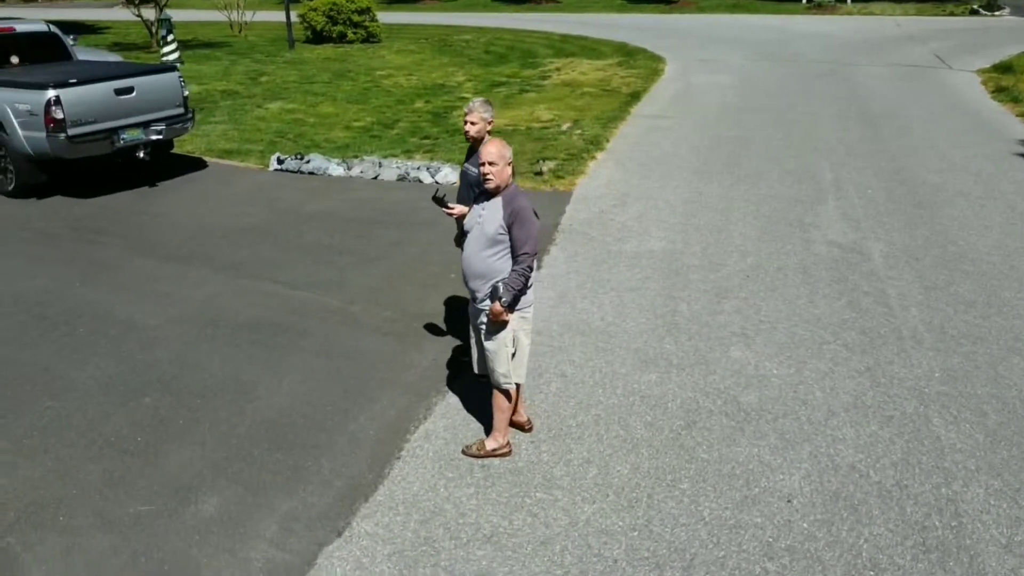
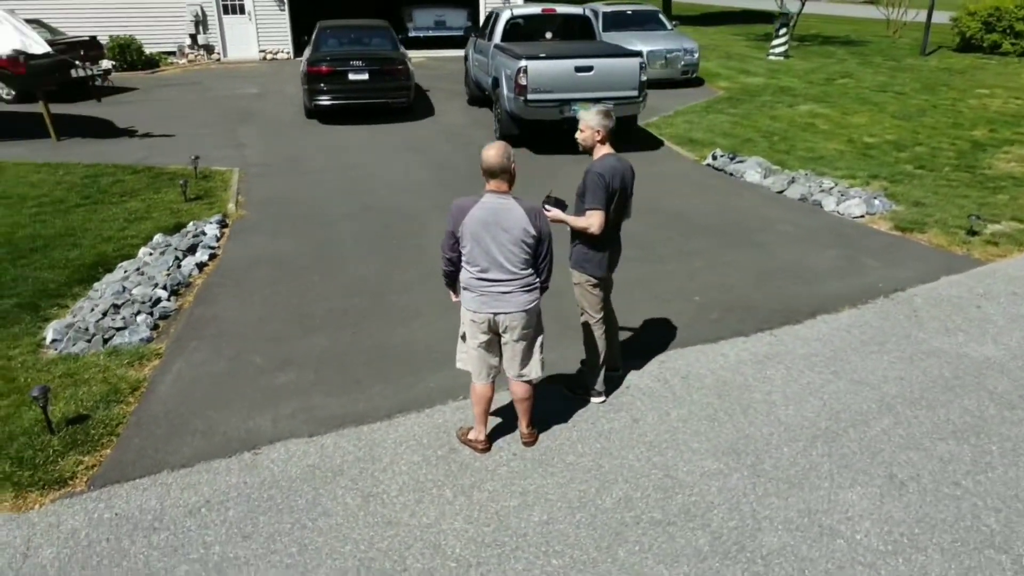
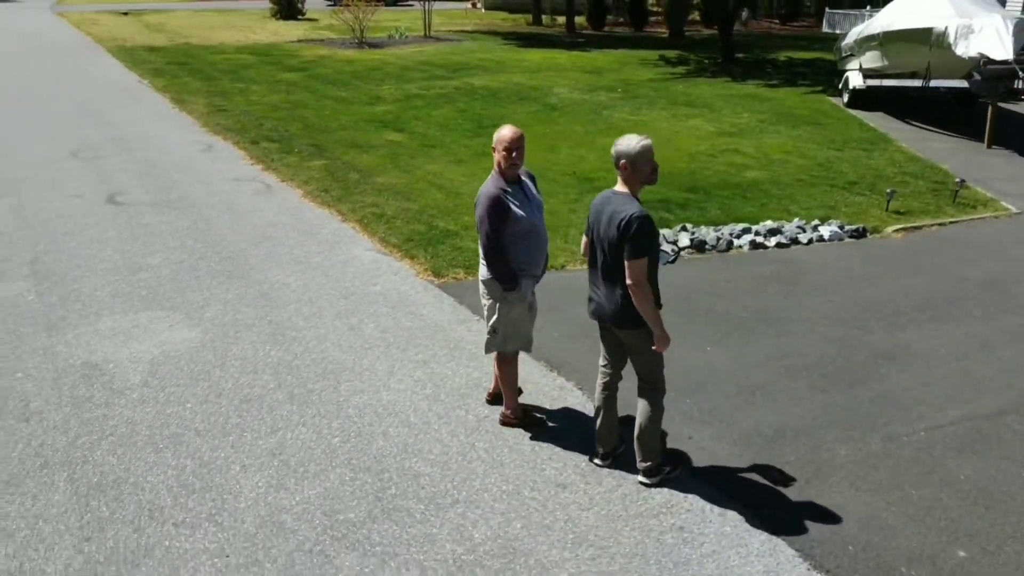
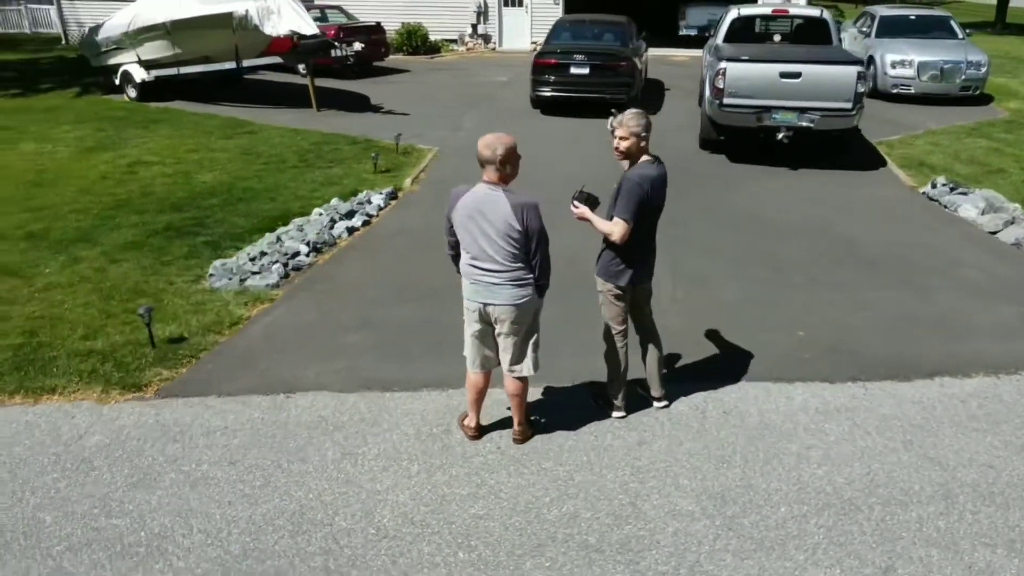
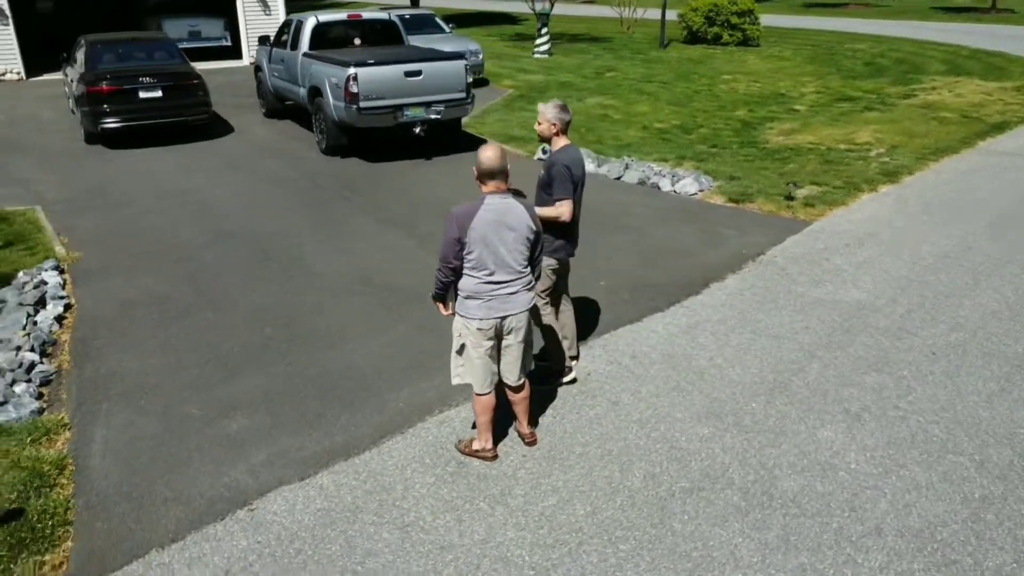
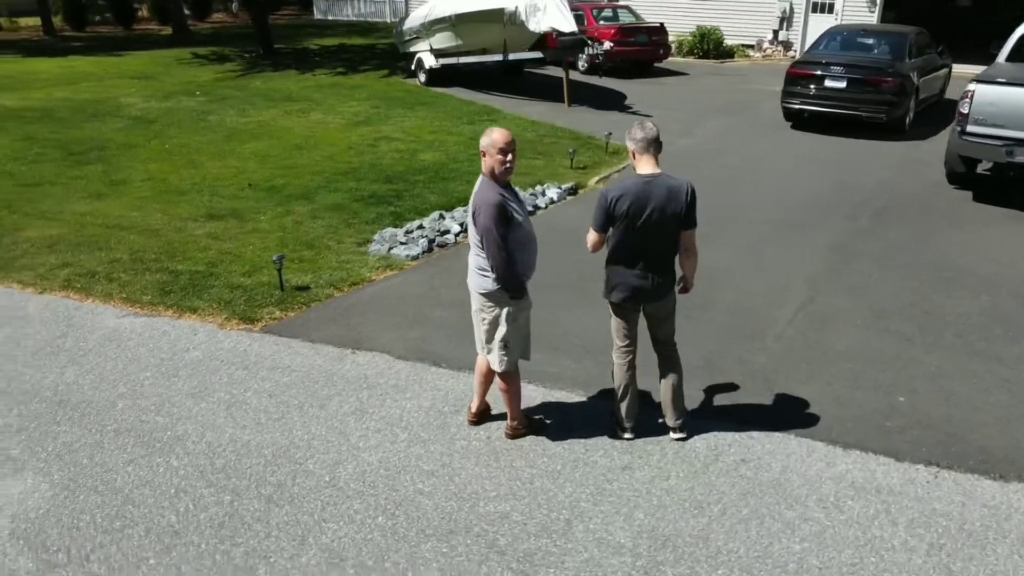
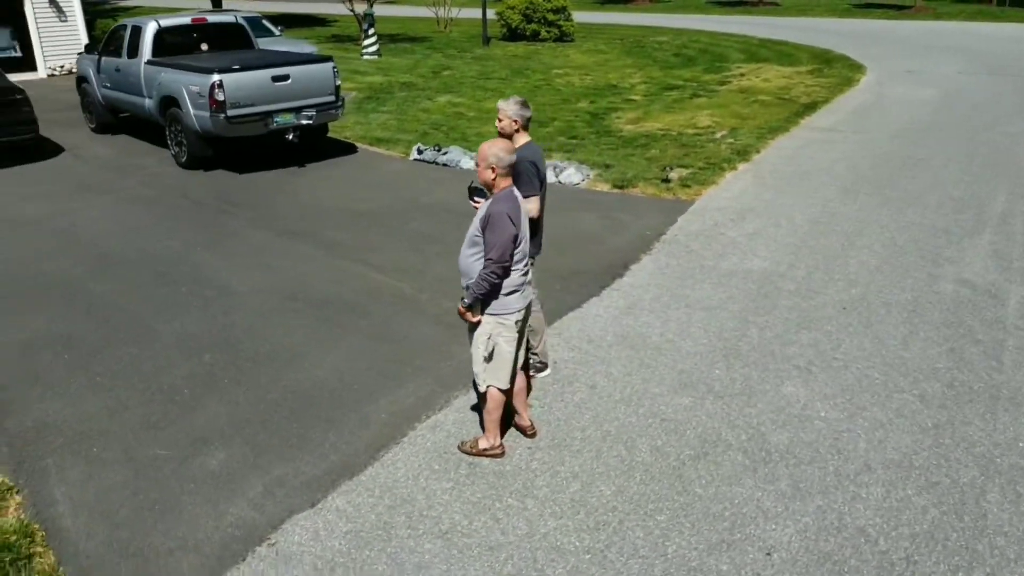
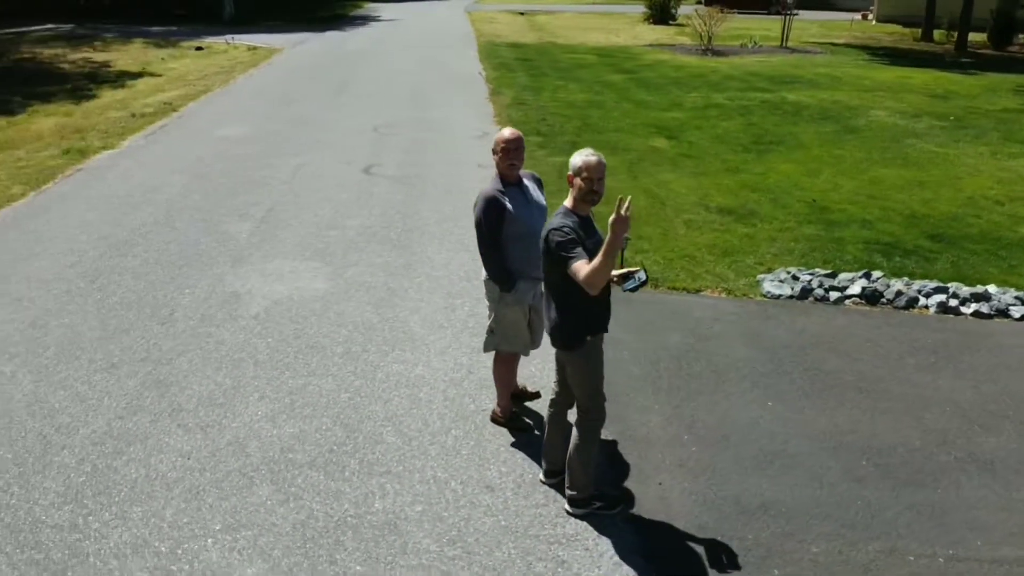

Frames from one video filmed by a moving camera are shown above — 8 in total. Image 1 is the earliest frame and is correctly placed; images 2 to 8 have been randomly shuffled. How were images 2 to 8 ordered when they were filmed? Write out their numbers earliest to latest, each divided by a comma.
7, 5, 2, 4, 6, 3, 8
